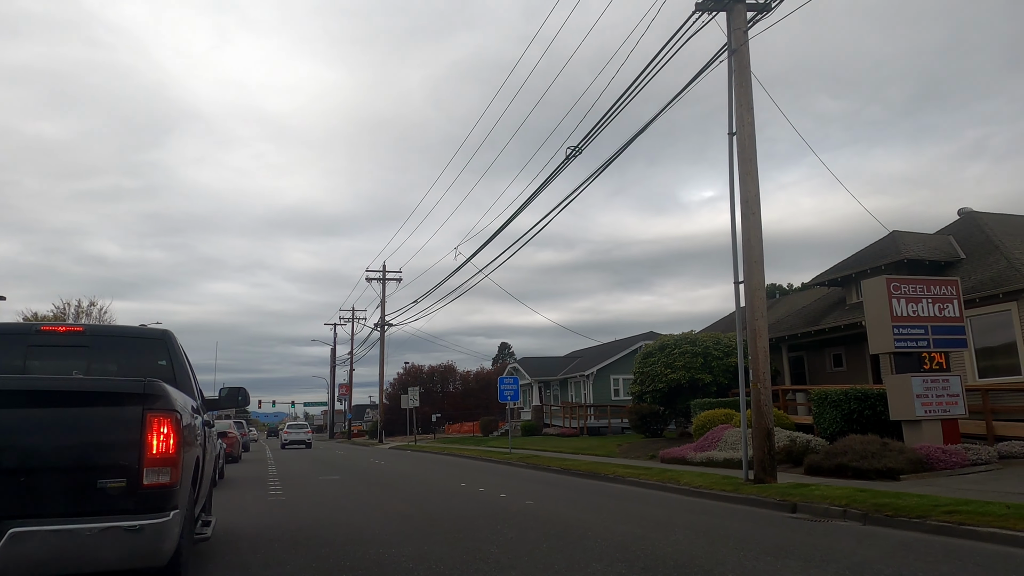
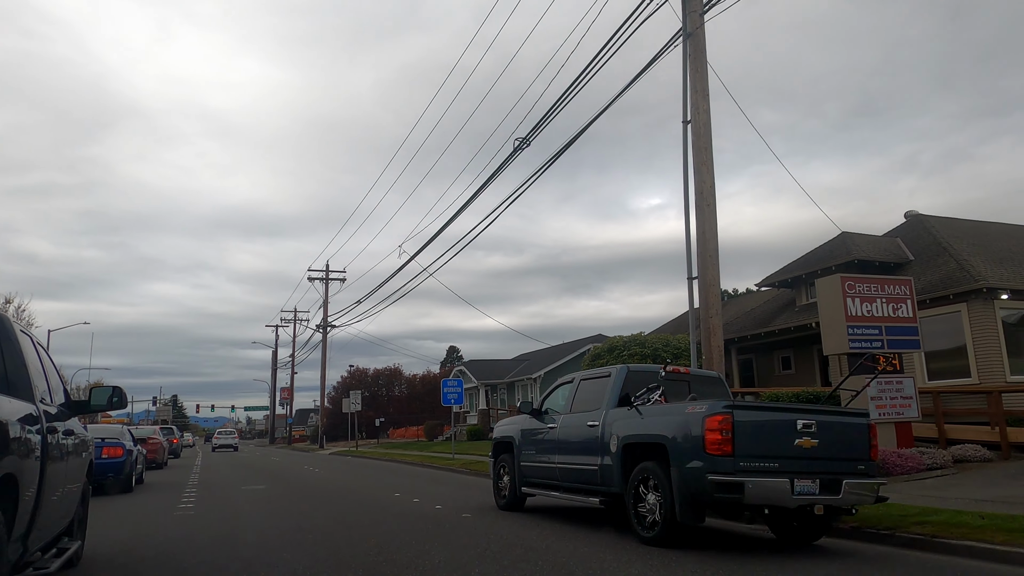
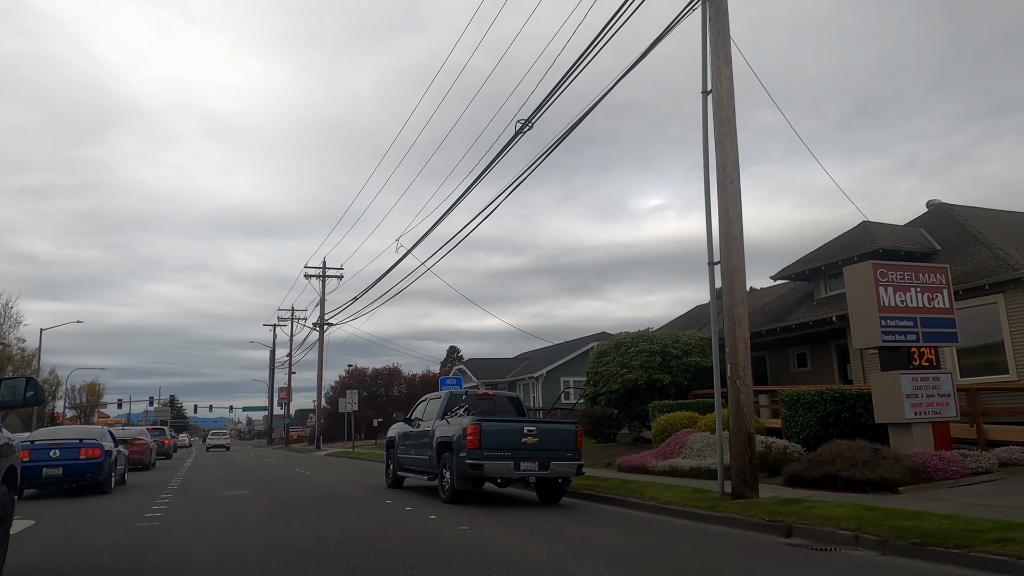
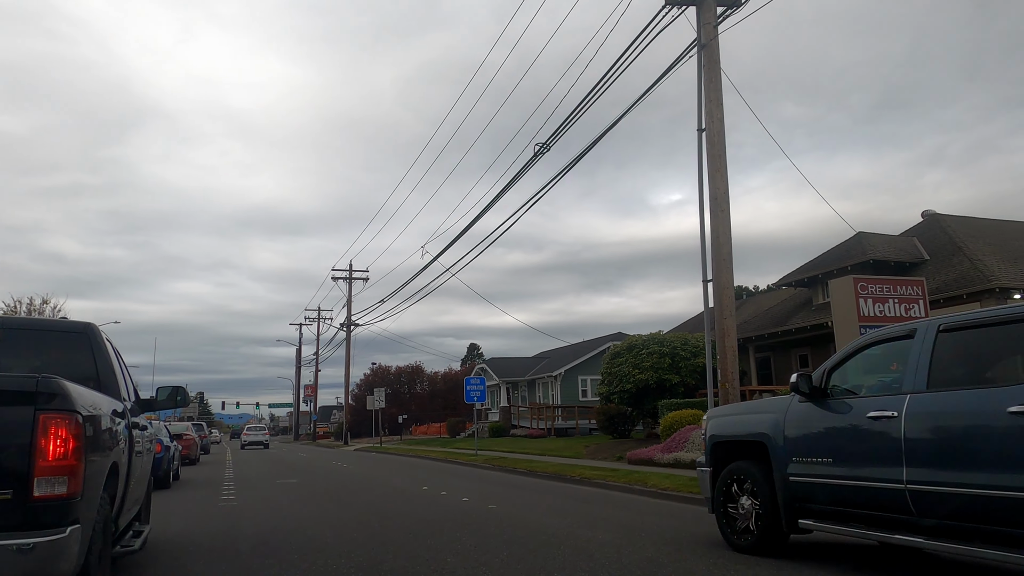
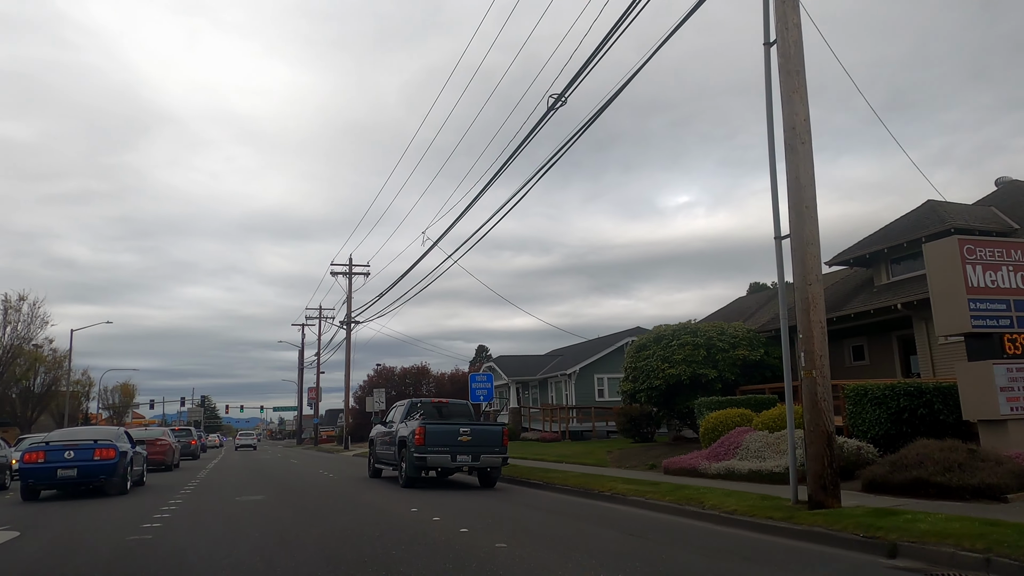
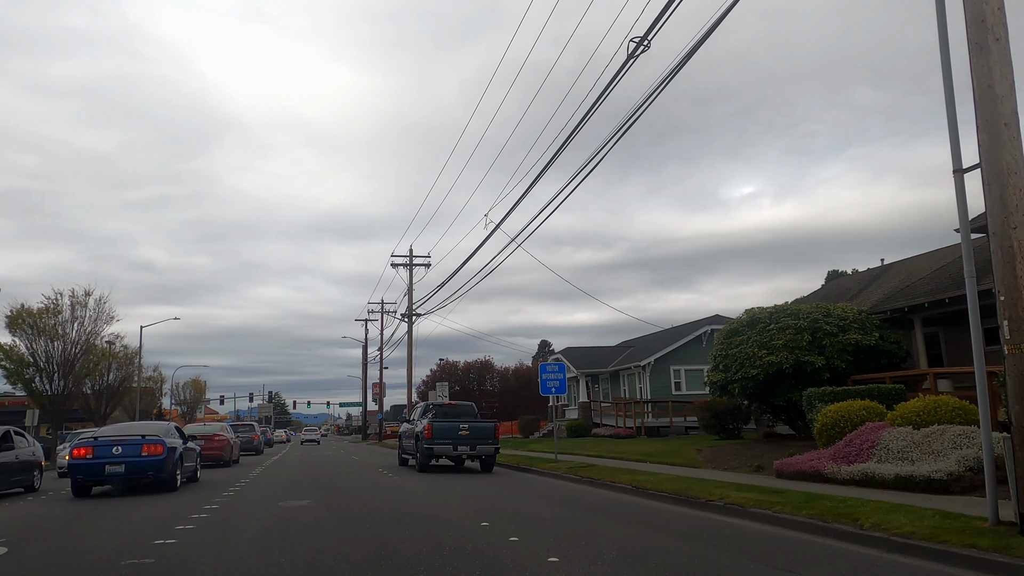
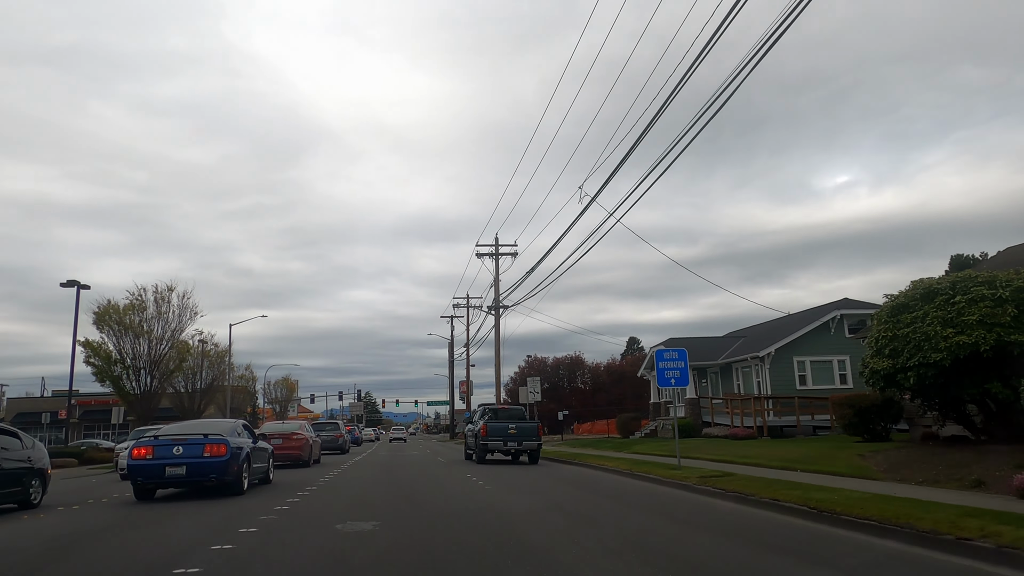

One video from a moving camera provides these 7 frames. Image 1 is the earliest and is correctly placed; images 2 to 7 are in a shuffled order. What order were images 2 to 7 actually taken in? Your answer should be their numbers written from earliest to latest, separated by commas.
4, 2, 3, 5, 6, 7
